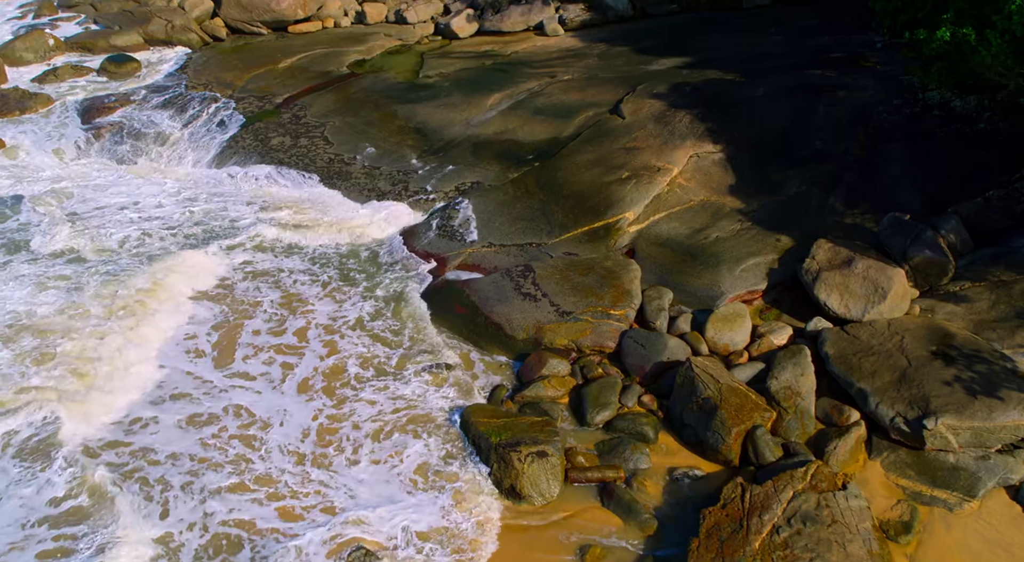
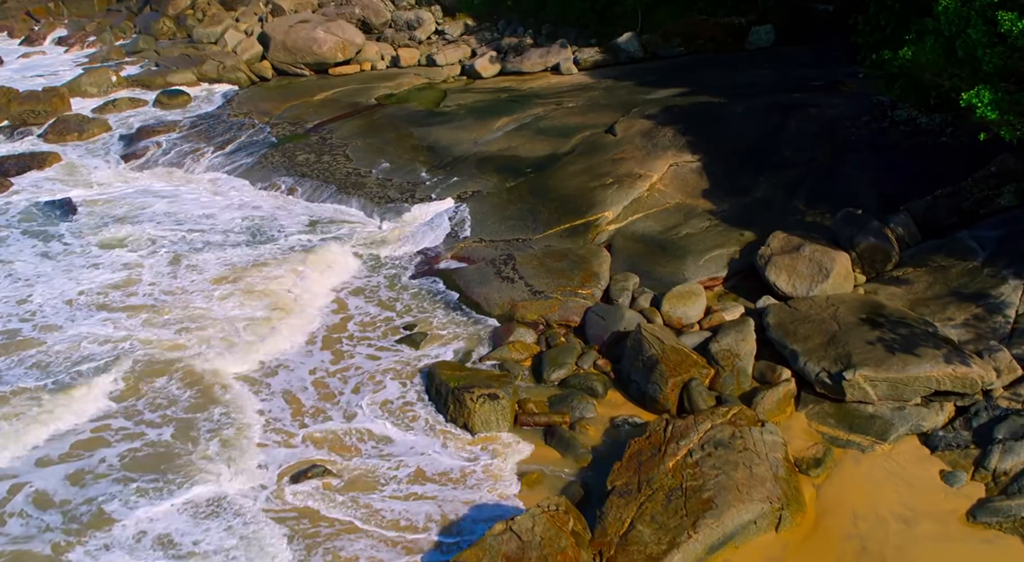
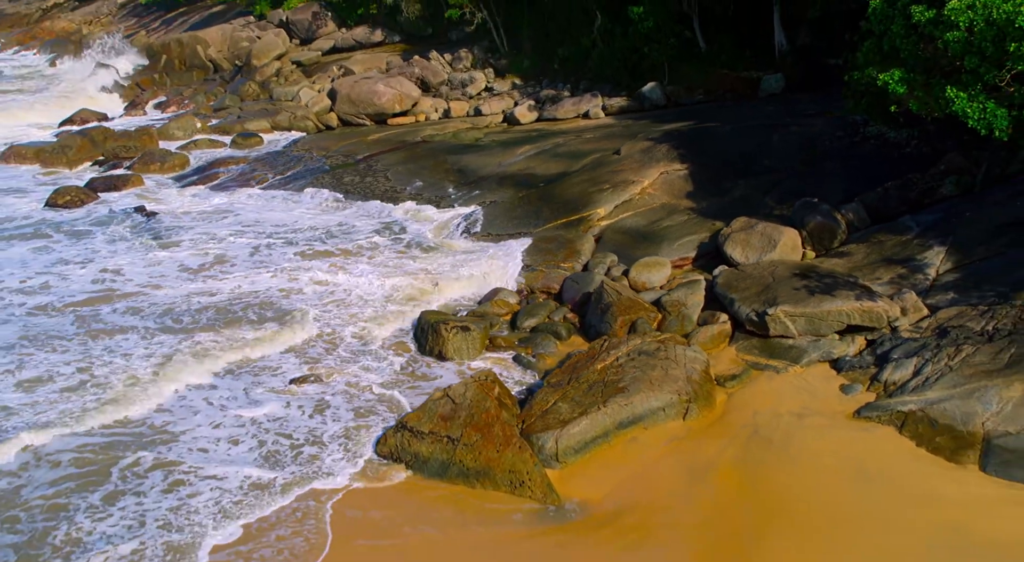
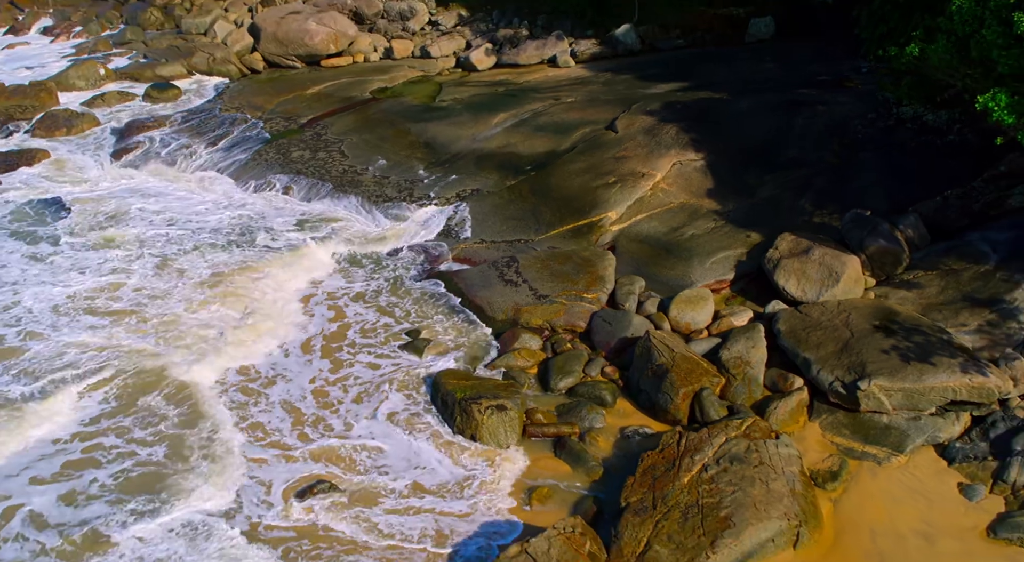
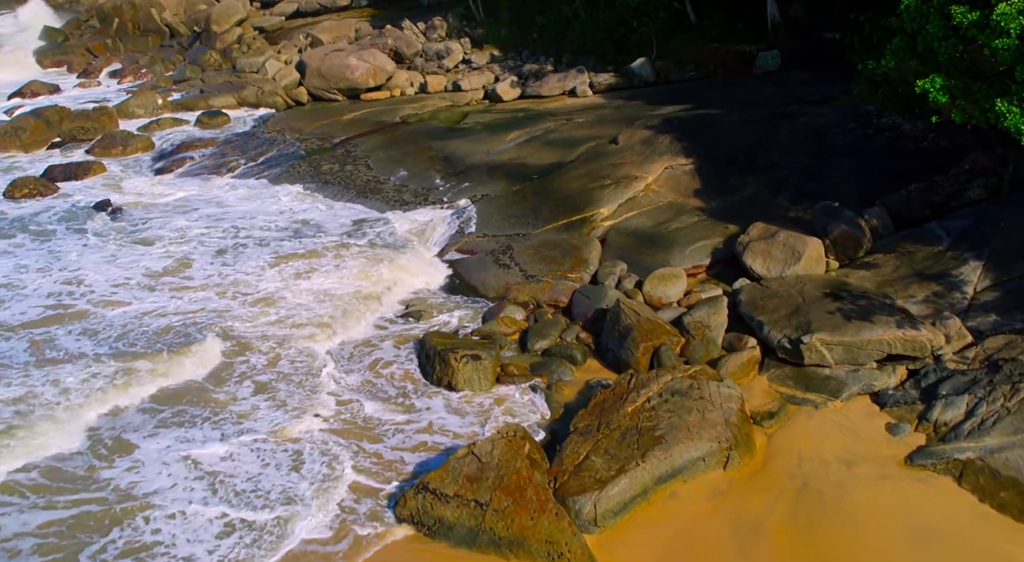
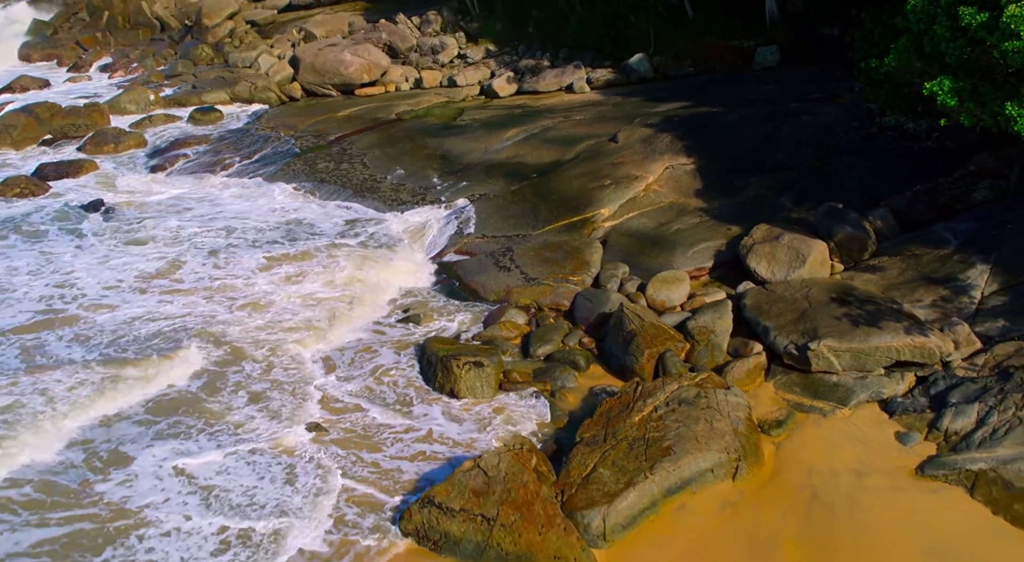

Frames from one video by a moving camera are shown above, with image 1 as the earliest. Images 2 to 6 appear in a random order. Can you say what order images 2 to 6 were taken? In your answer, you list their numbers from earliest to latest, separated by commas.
4, 6, 3, 5, 2
